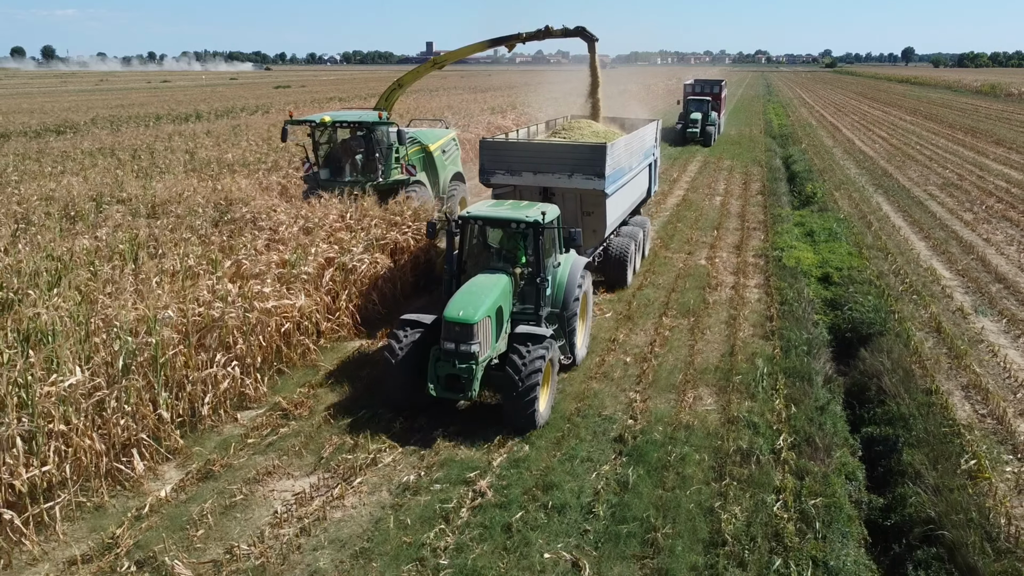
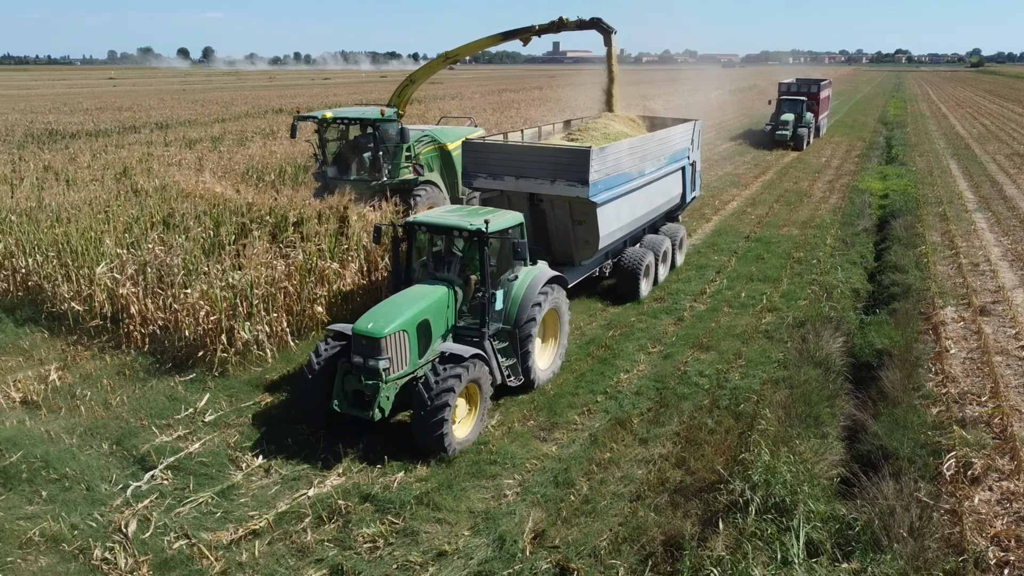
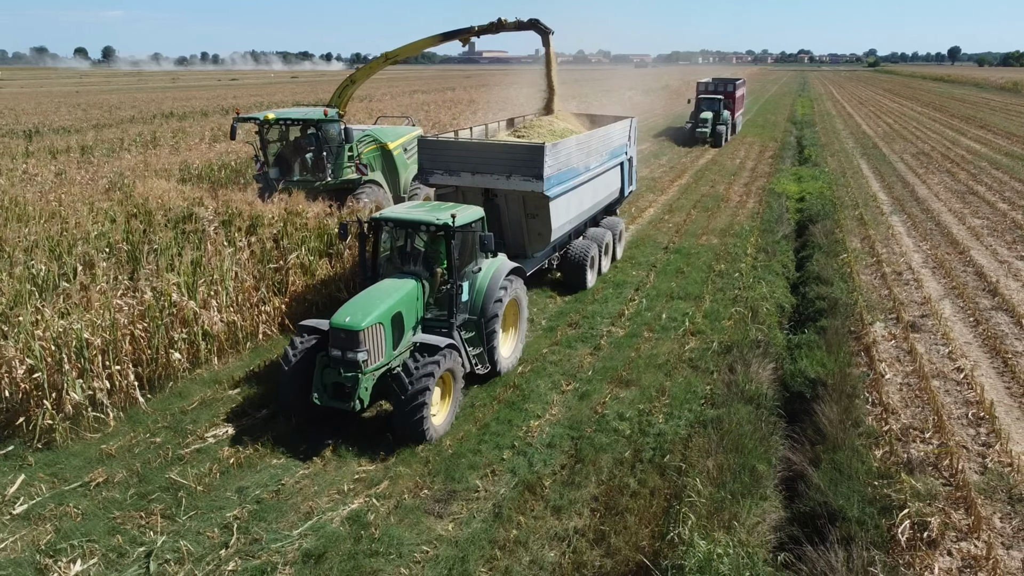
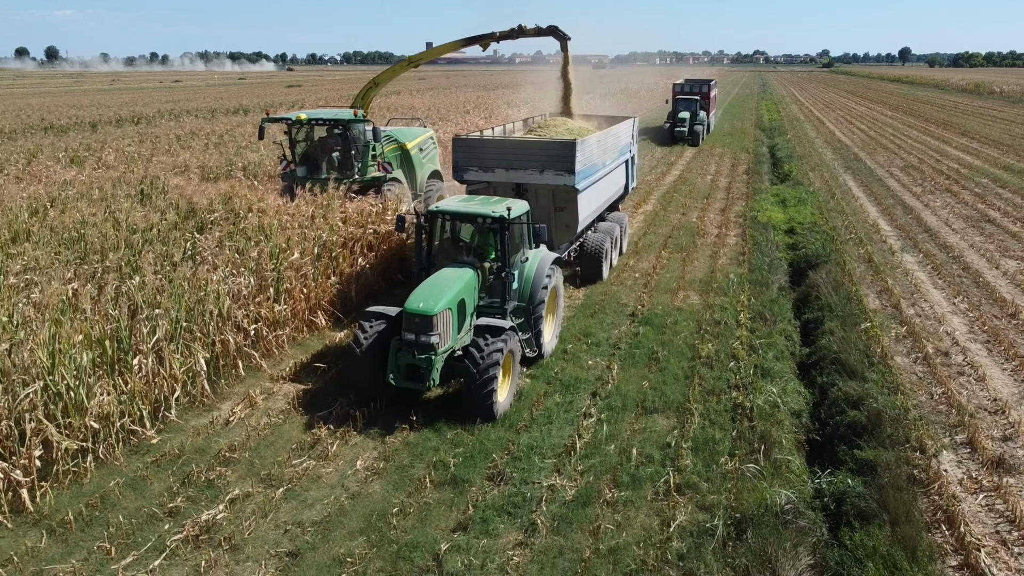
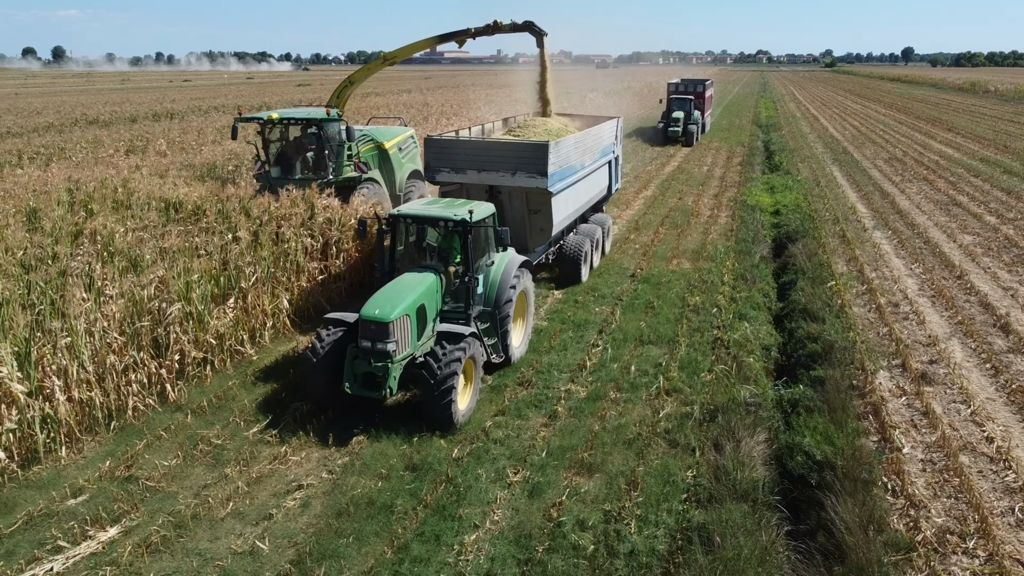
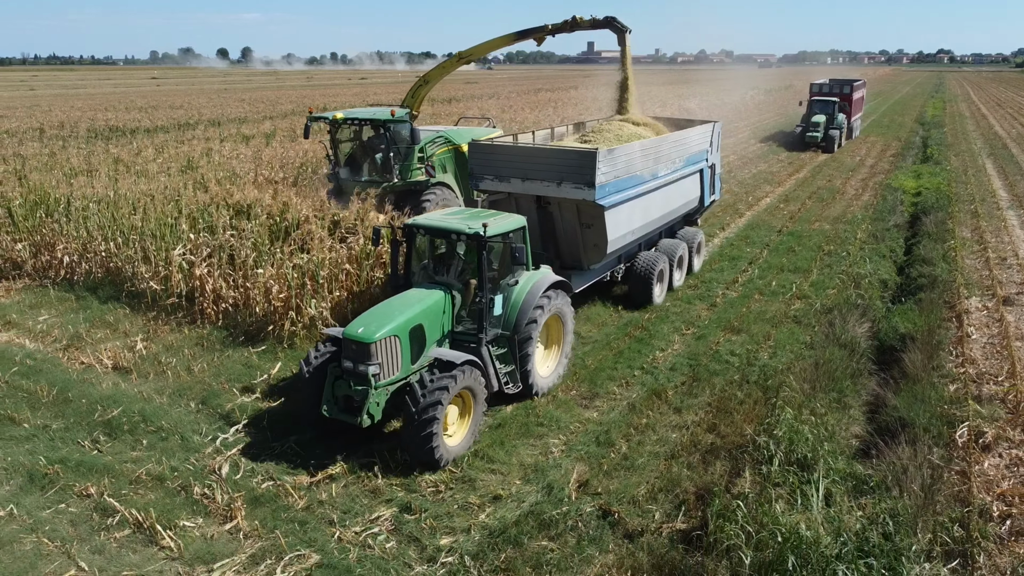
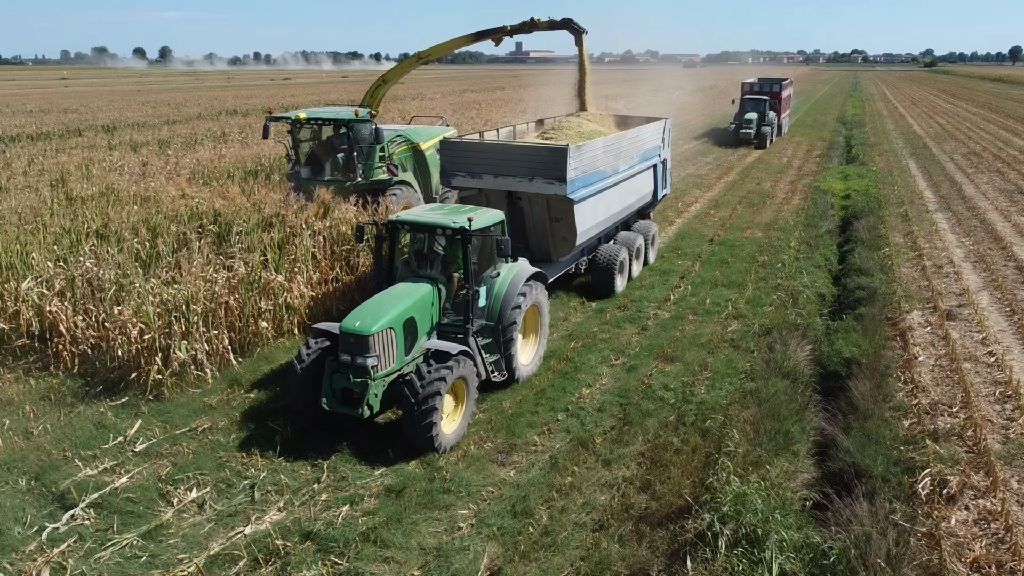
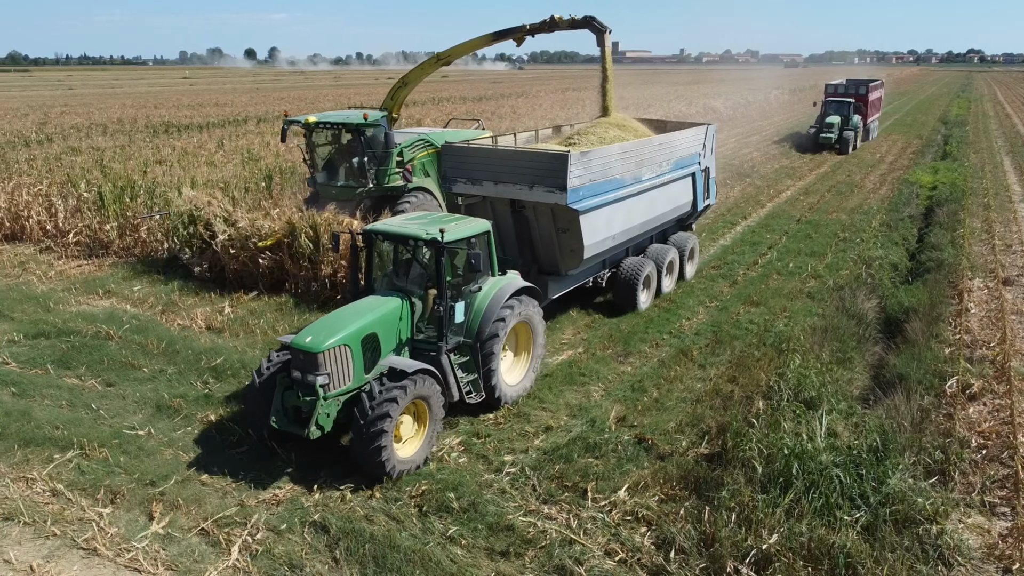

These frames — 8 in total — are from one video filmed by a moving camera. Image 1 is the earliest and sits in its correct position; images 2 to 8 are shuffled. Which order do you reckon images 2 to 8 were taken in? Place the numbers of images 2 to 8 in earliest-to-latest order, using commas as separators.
4, 5, 3, 7, 2, 6, 8
